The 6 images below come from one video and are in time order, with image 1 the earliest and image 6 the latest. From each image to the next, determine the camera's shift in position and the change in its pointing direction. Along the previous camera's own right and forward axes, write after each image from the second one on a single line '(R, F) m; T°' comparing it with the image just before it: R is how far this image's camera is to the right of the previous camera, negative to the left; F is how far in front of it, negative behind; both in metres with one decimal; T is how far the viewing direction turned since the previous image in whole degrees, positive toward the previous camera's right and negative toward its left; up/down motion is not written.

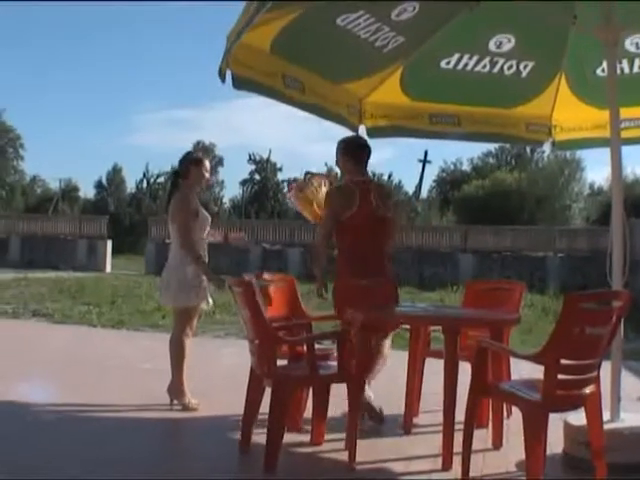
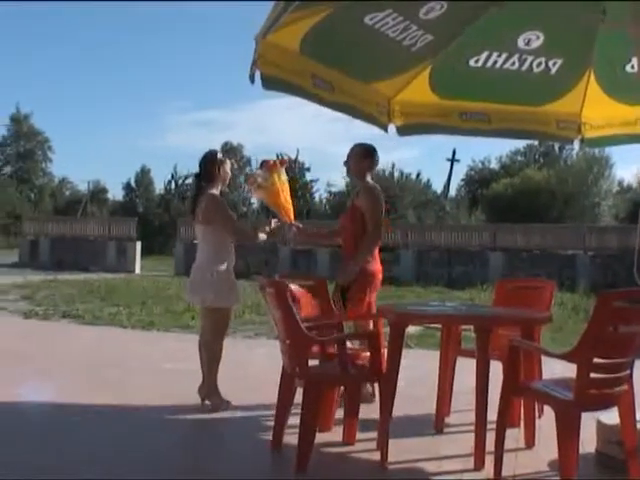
(-0.1, 0.0) m; -1°
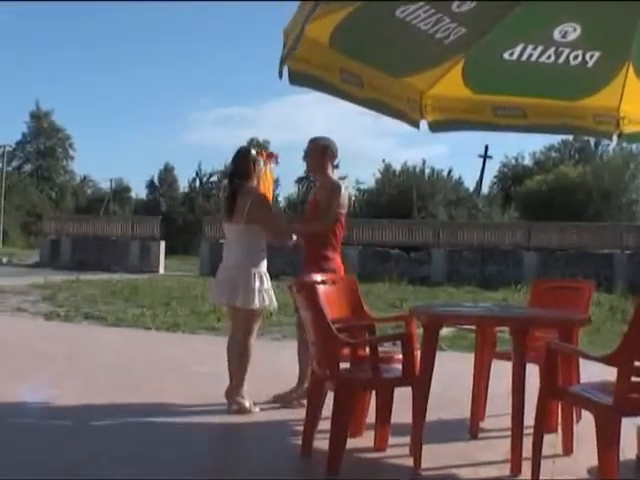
(-0.1, +0.2) m; -1°
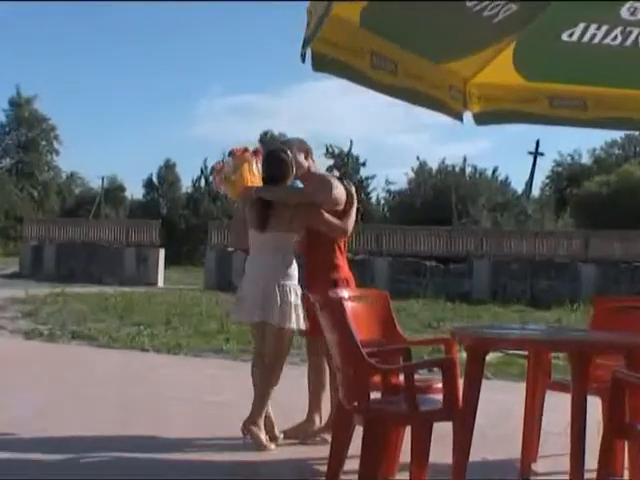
(0.0, +0.8) m; -1°
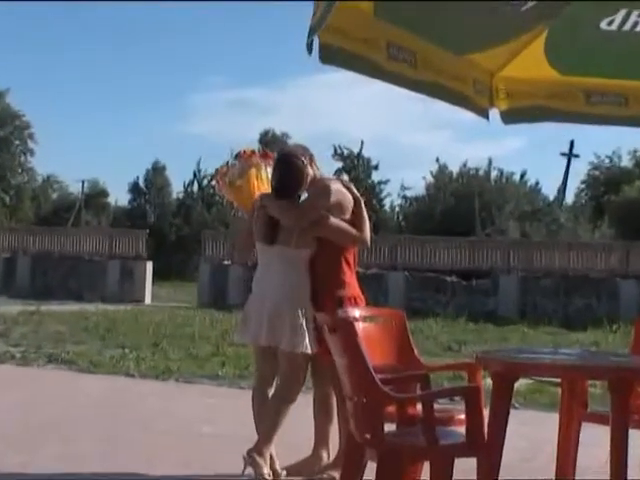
(0.0, +0.6) m; 0°
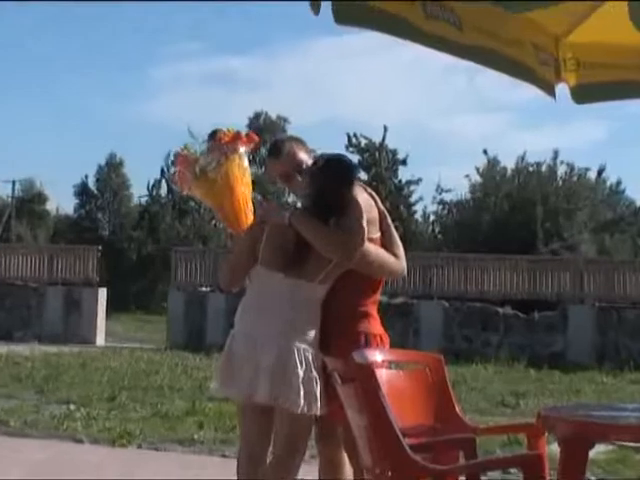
(0.0, +1.2) m; -1°
